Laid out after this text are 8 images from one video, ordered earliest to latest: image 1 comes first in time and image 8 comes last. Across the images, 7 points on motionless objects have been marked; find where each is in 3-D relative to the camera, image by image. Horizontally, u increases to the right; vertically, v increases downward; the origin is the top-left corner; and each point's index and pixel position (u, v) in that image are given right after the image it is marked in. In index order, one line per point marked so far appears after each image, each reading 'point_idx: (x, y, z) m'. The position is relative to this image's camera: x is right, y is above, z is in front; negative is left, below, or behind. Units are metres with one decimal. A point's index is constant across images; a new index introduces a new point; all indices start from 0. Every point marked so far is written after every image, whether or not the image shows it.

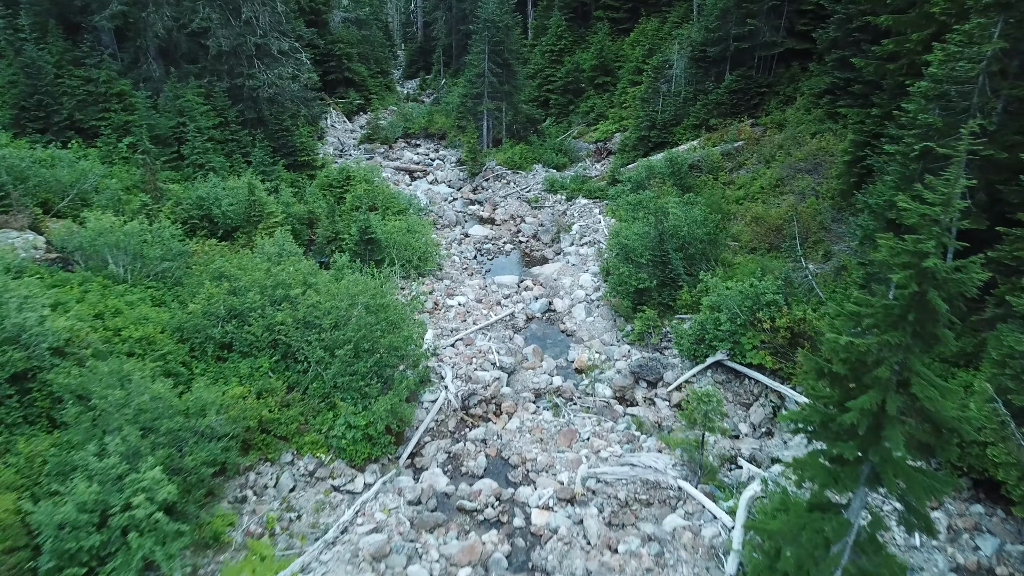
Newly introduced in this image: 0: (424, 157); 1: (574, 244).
0: (-2.1, +3.1, +19.2) m
1: (+1.0, +0.7, +12.5) m
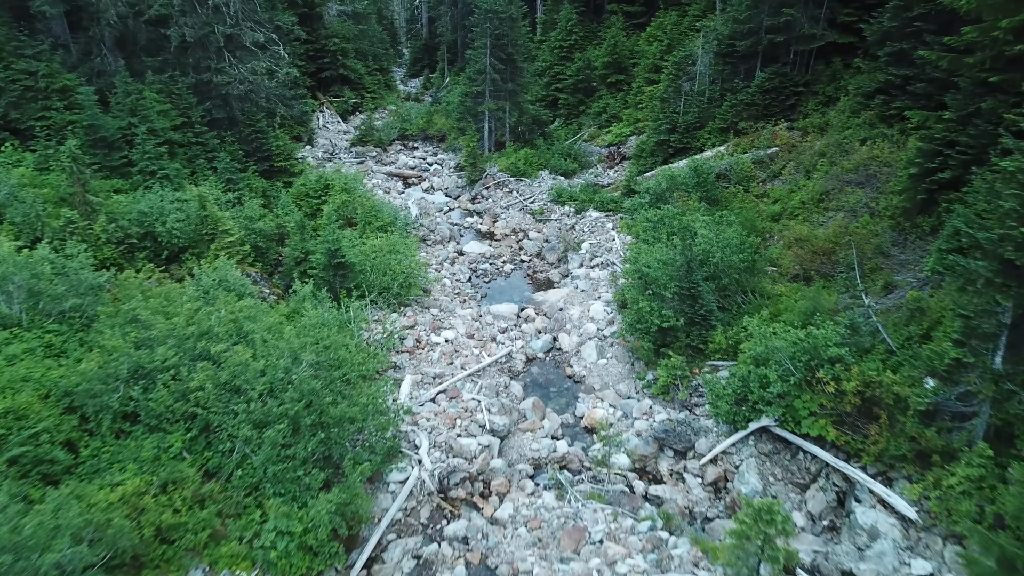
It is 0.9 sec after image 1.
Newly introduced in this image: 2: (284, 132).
0: (-2.0, +2.8, +17.5) m
1: (+1.0, +0.3, +10.8) m
2: (-4.1, +2.8, +14.6) m
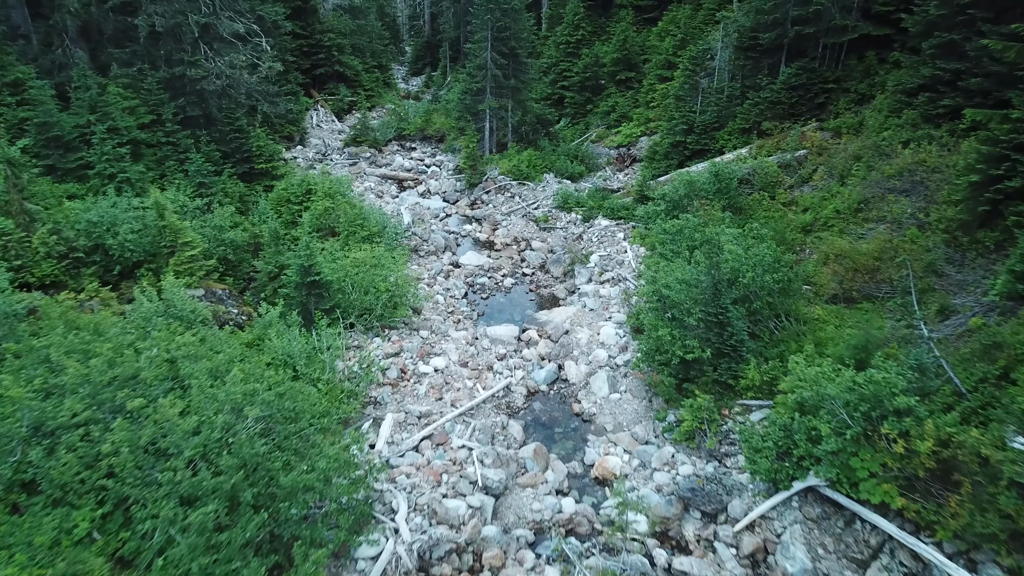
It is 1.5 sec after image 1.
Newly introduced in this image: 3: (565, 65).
0: (-2.0, +2.6, +16.5) m
1: (+1.0, +0.1, +9.7) m
2: (-4.1, +2.6, +13.5) m
3: (+1.3, +5.4, +19.5) m
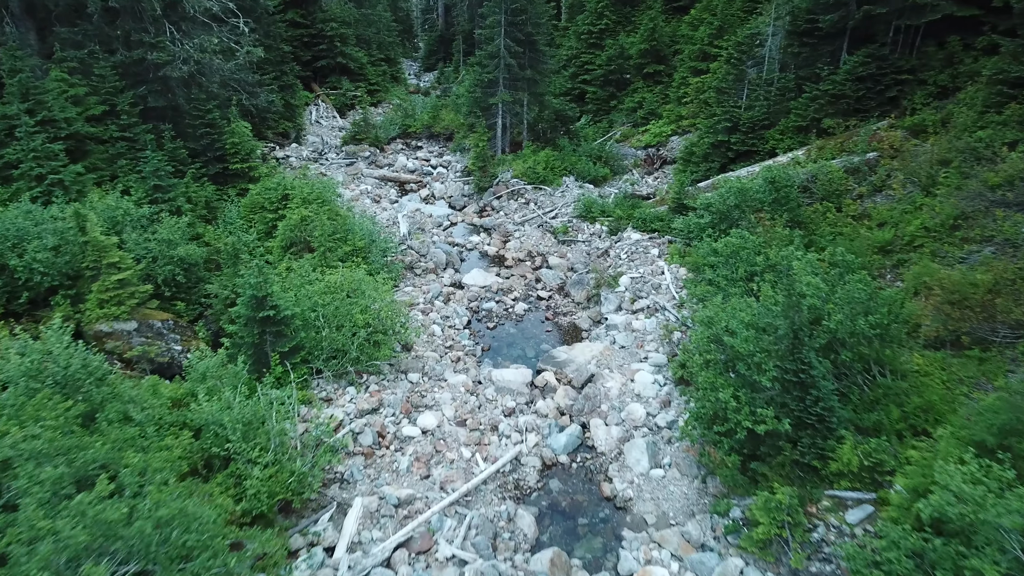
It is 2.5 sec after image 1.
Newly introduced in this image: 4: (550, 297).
0: (-1.7, +2.3, +14.8) m
1: (+1.1, -0.2, +8.0) m
2: (-3.9, +2.4, +11.9) m
3: (+1.7, +5.1, +17.8) m
4: (+0.4, -0.1, +8.8) m
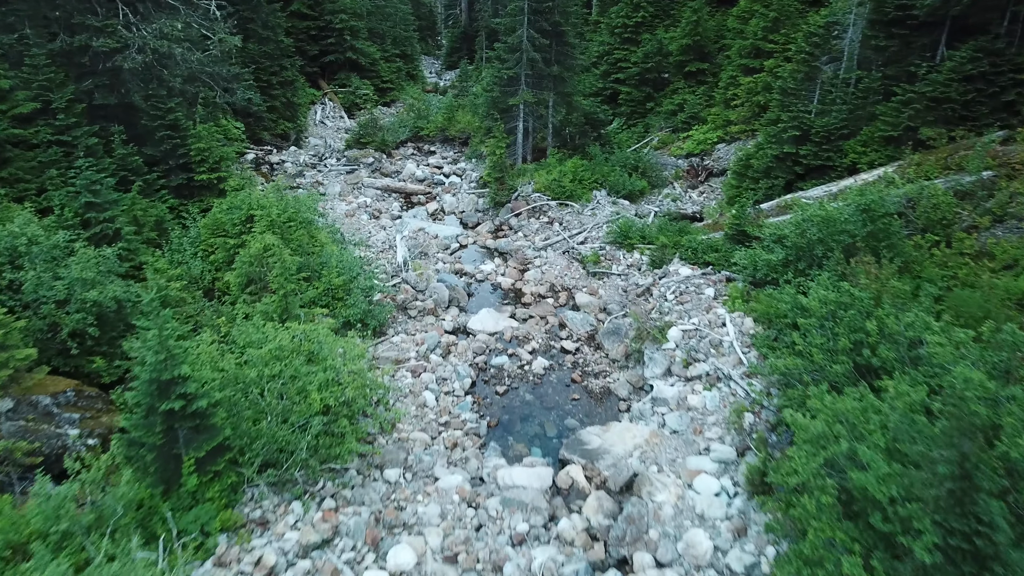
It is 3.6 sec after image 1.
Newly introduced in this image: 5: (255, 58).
0: (-1.3, +1.9, +13.1) m
1: (+1.2, -0.6, +6.2) m
2: (-3.6, +2.0, +10.2) m
3: (+2.2, +4.7, +15.9) m
4: (+0.6, -0.5, +7.0) m
5: (-4.5, +4.1, +14.2) m
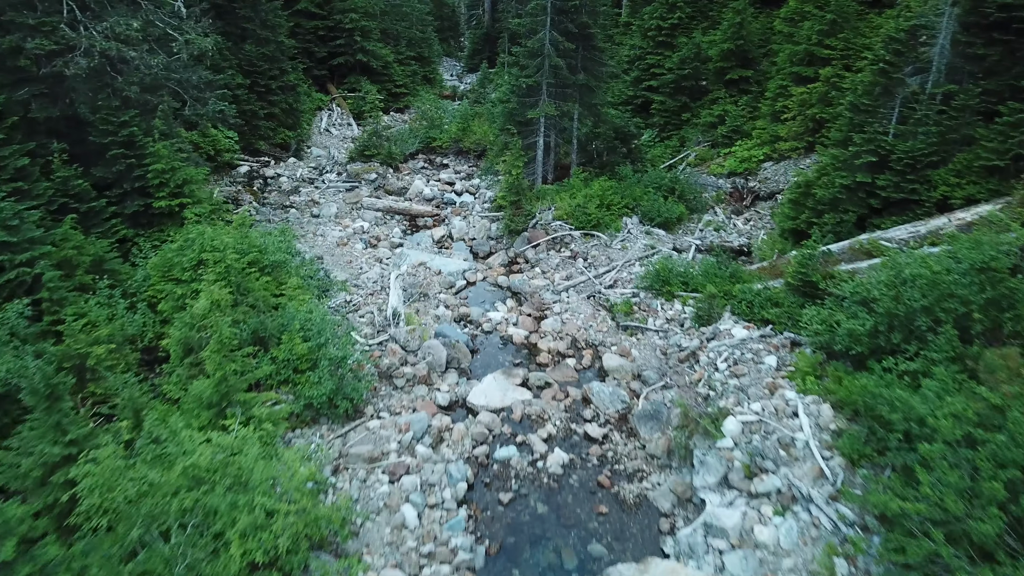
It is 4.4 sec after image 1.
0: (-1.1, +1.4, +11.7) m
1: (+1.3, -1.1, +4.7) m
2: (-3.4, +1.6, +8.9) m
3: (+2.6, +4.1, +14.5) m
4: (+0.6, -1.0, +5.5) m
5: (-4.2, +3.7, +13.0) m
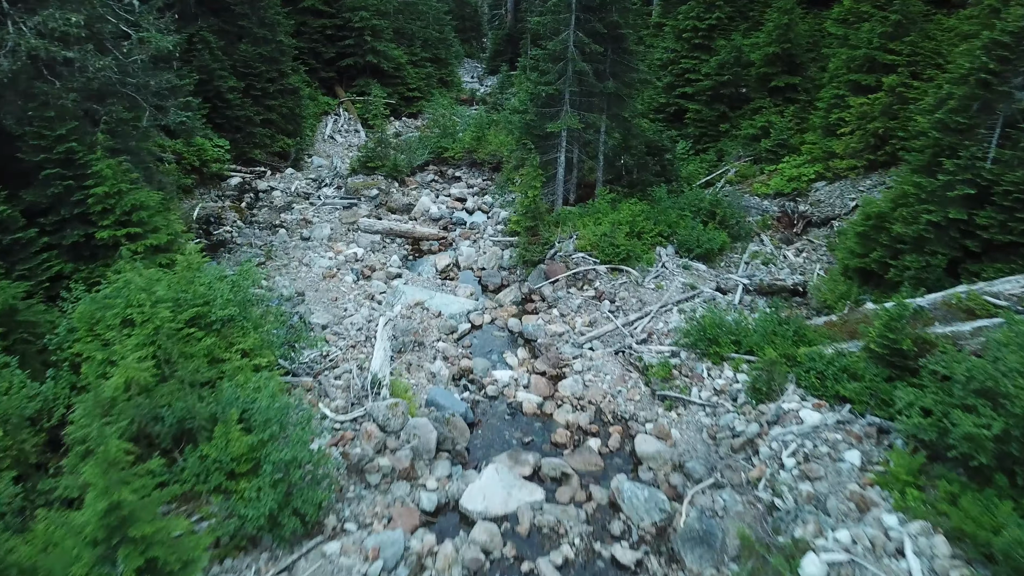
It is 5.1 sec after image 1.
0: (-0.8, +1.0, +10.4) m
1: (+1.3, -1.5, +3.4) m
2: (-3.2, +1.3, +7.7) m
3: (+2.9, +3.7, +13.1) m
4: (+0.7, -1.4, +4.2) m
5: (-3.9, +3.3, +11.8) m
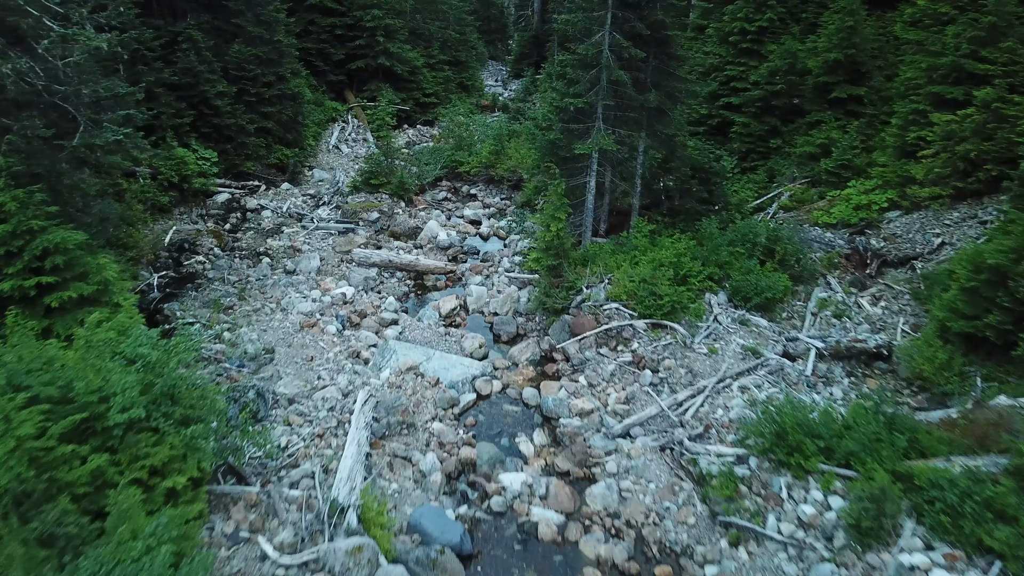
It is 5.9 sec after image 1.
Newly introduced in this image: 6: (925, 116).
0: (-0.6, +0.6, +9.0) m
1: (+1.3, -2.0, +2.0) m
2: (-3.1, +0.9, +6.4) m
3: (+3.2, +3.2, +11.6) m
4: (+0.7, -1.9, +2.8) m
5: (-3.6, +2.9, +10.5) m
6: (+4.5, +1.9, +8.8) m
